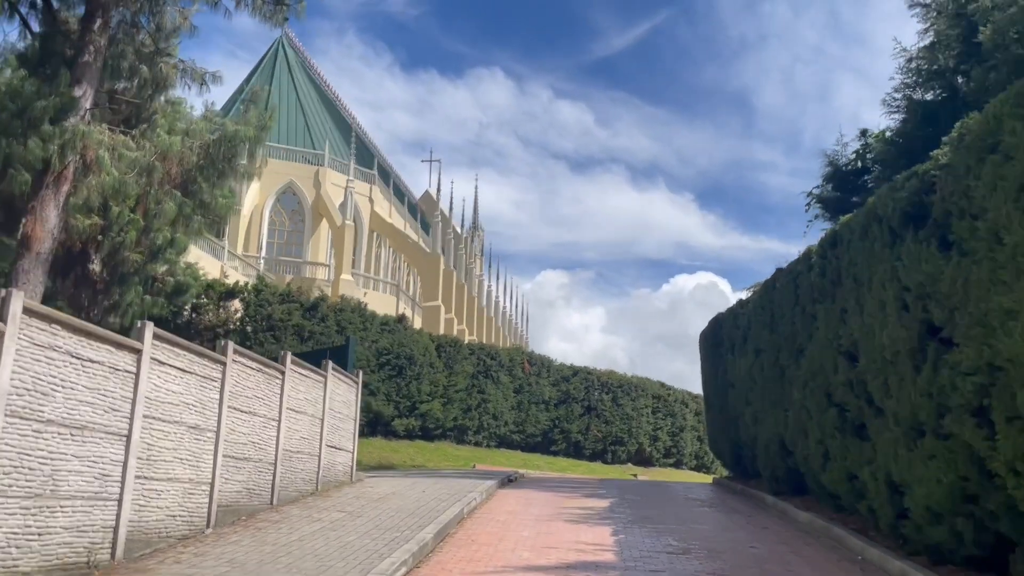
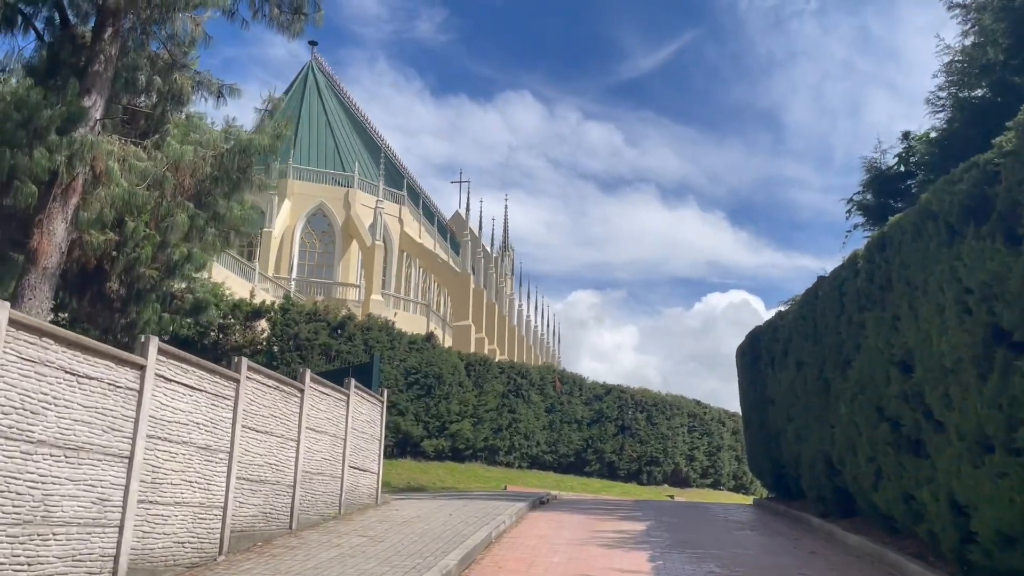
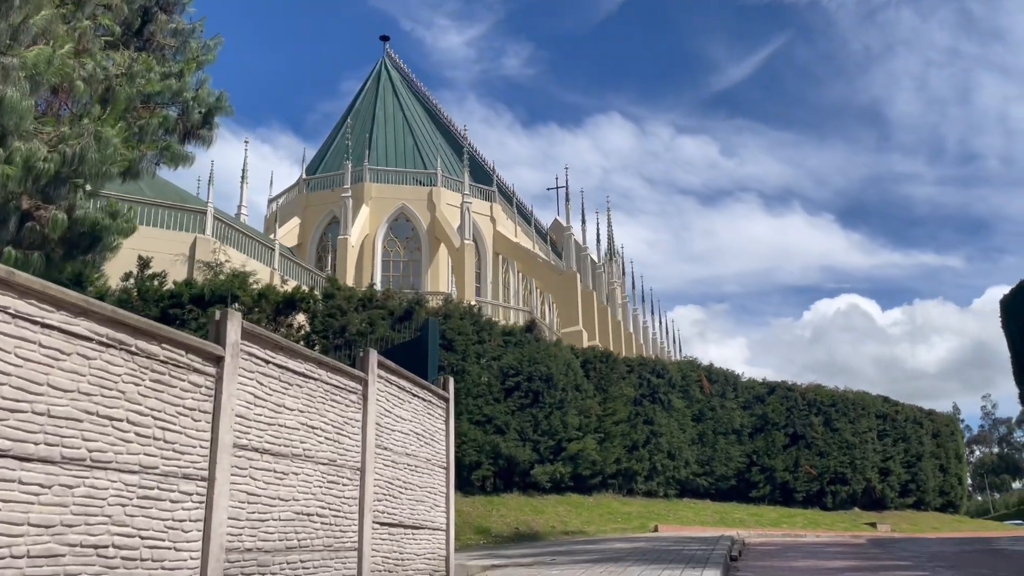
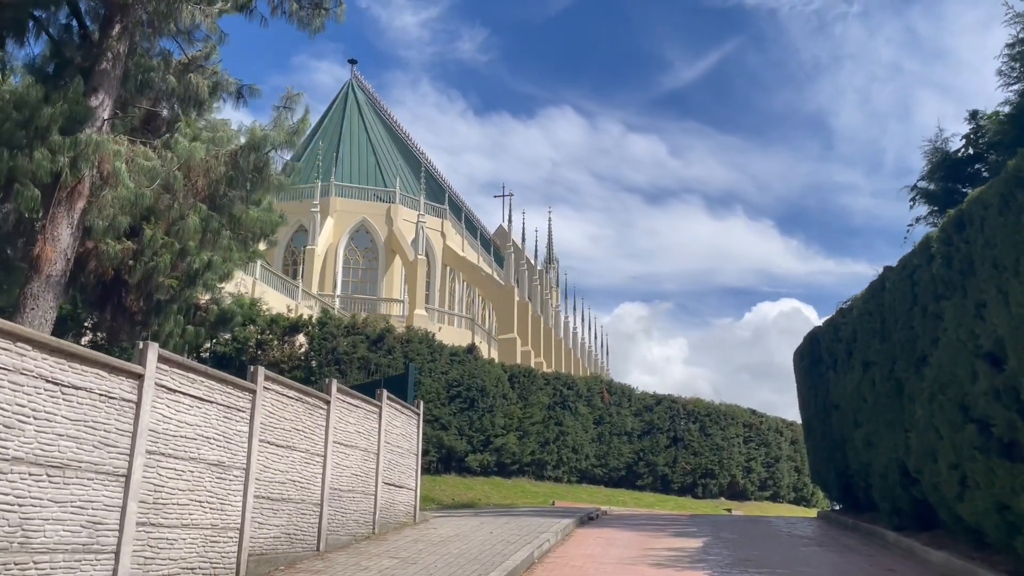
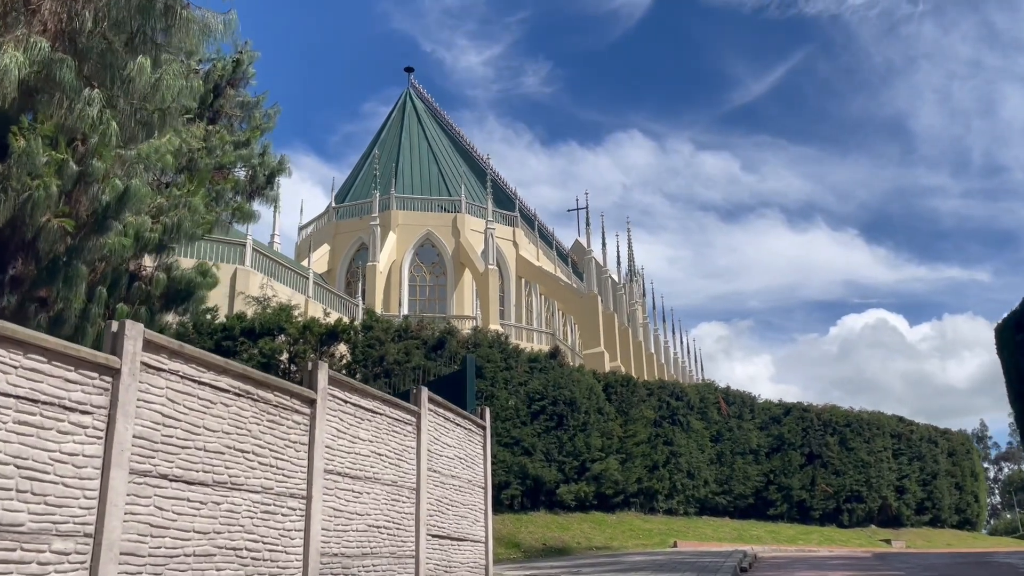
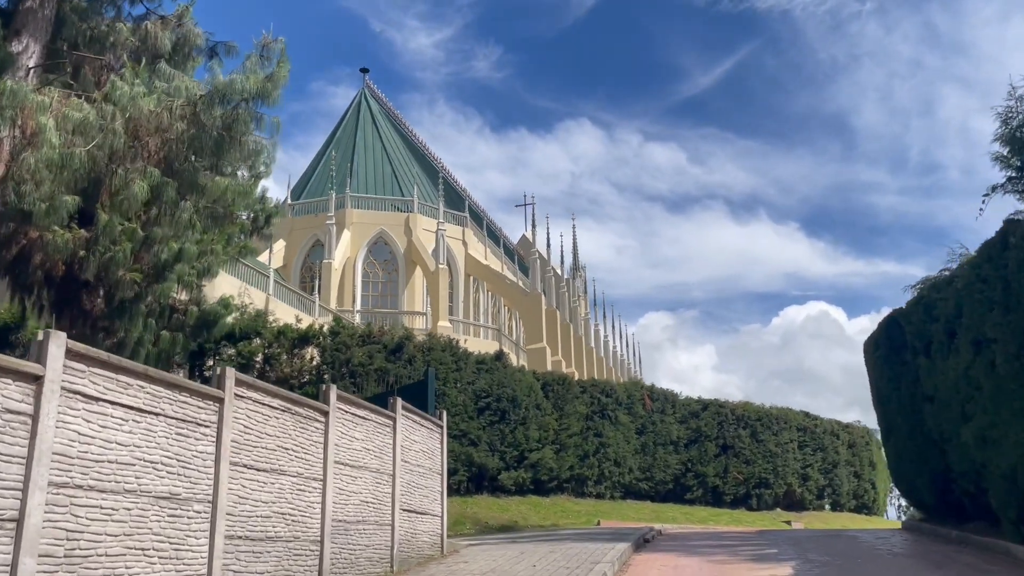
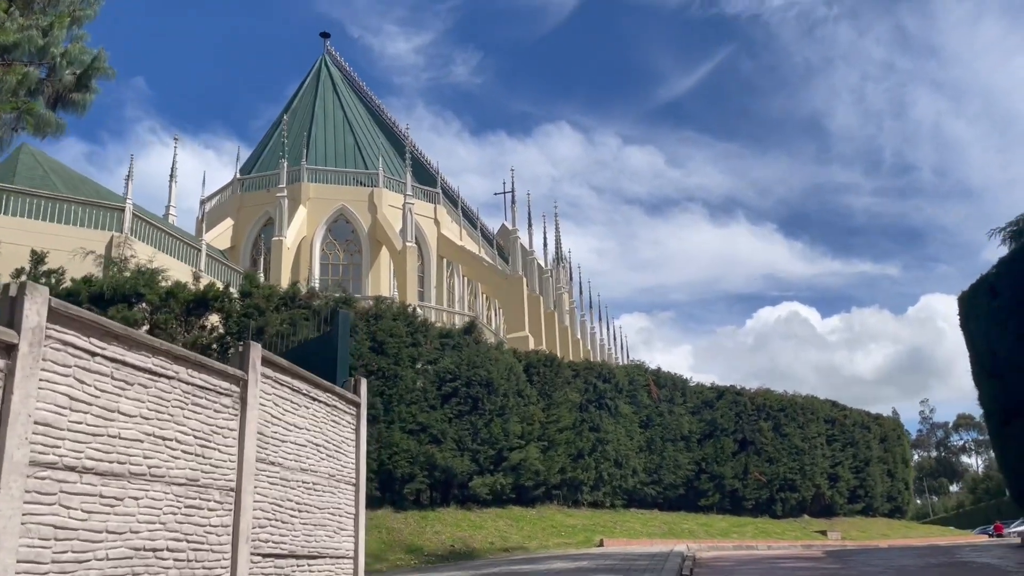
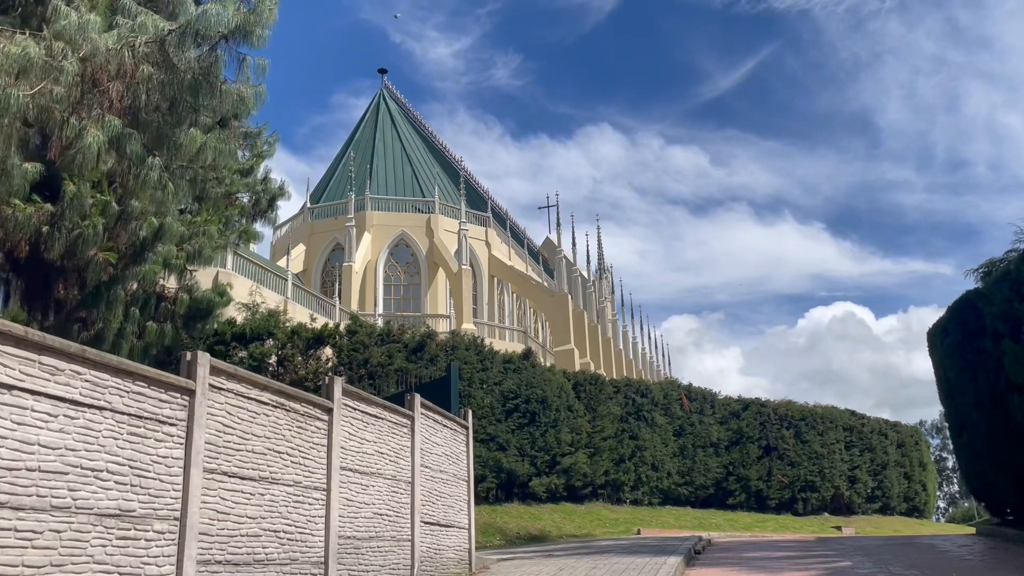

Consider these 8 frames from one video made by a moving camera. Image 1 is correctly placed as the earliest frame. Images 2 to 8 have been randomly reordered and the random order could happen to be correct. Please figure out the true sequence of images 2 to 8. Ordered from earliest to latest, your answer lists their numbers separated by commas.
2, 4, 6, 8, 5, 3, 7
